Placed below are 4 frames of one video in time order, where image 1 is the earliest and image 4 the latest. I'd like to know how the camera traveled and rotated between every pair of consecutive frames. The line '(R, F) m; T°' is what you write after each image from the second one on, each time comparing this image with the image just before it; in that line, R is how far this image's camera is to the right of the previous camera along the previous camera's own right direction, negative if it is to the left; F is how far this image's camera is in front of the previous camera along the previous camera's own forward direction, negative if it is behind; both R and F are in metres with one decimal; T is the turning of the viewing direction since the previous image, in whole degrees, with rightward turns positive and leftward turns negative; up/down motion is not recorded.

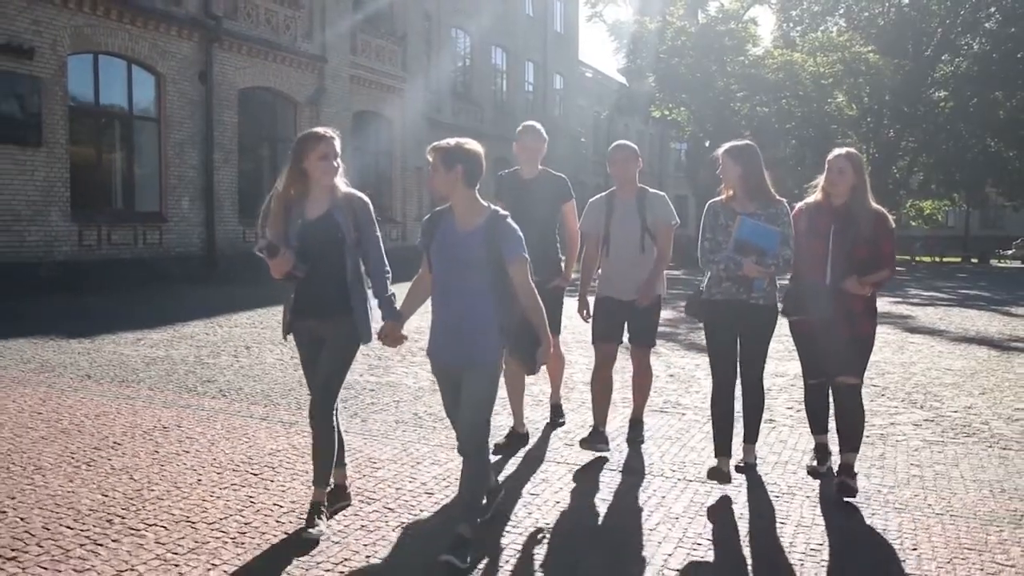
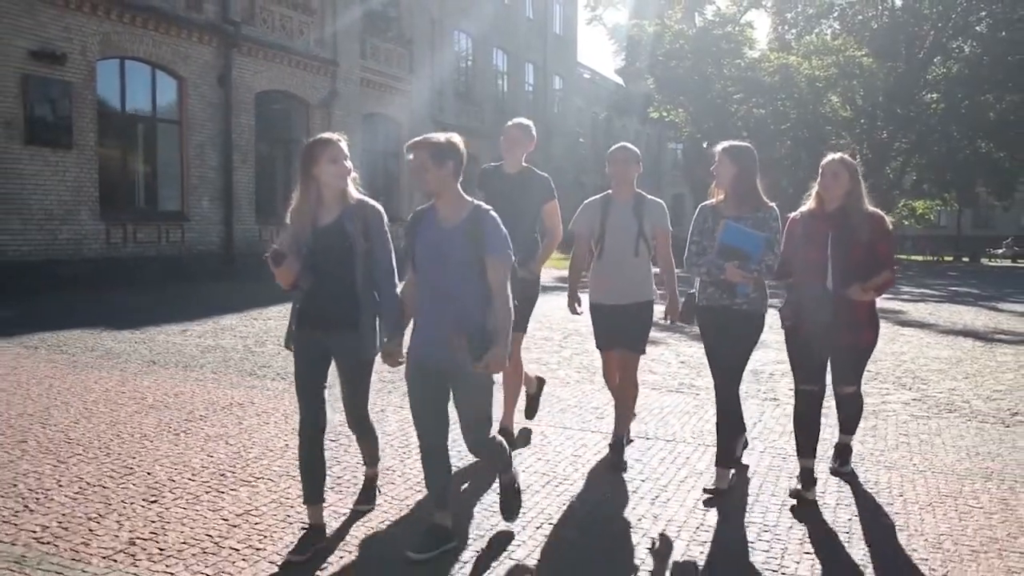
(-0.3, -0.8) m; 0°
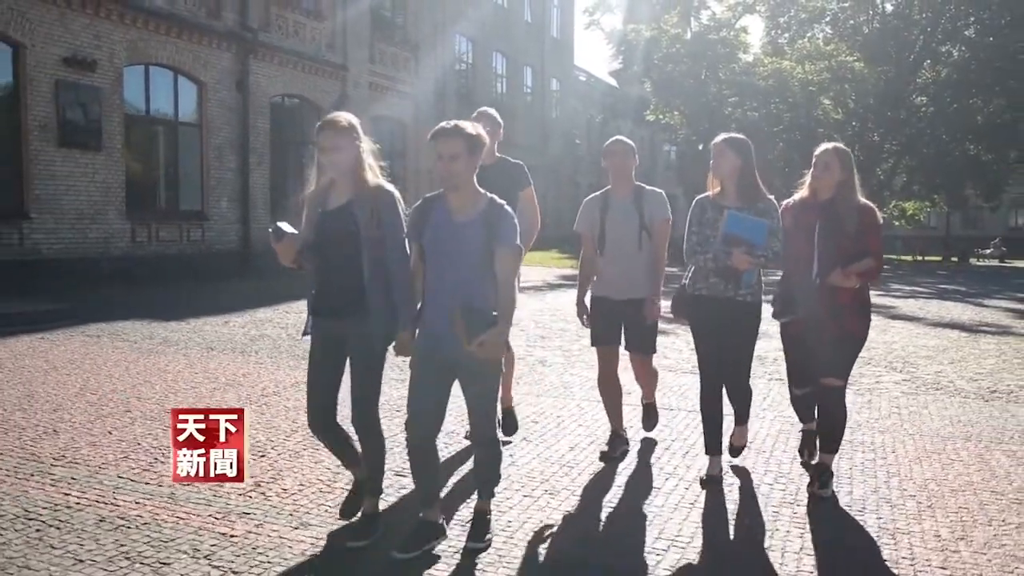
(-0.4, -0.8) m; +1°
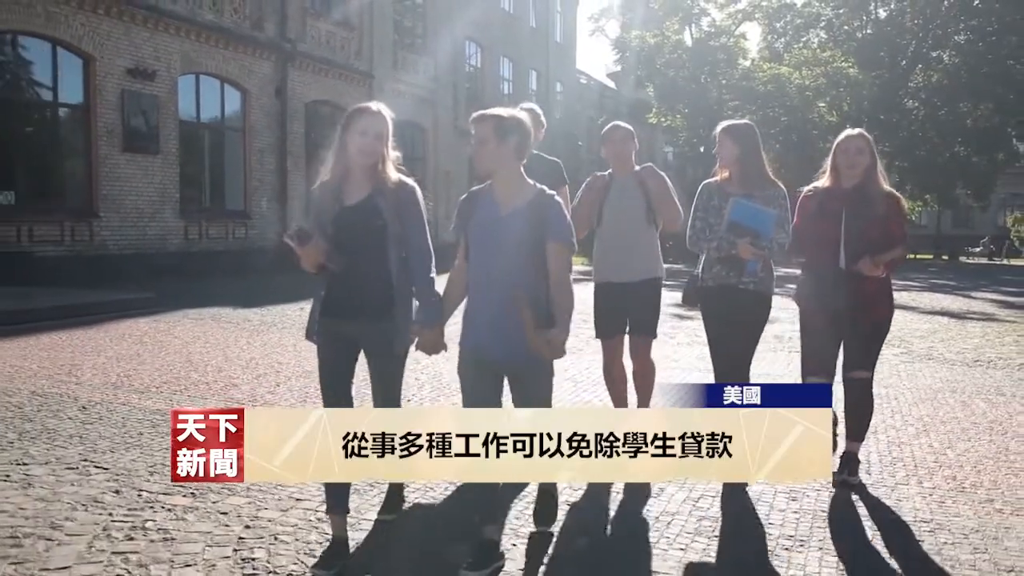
(-0.7, -1.5) m; 0°
